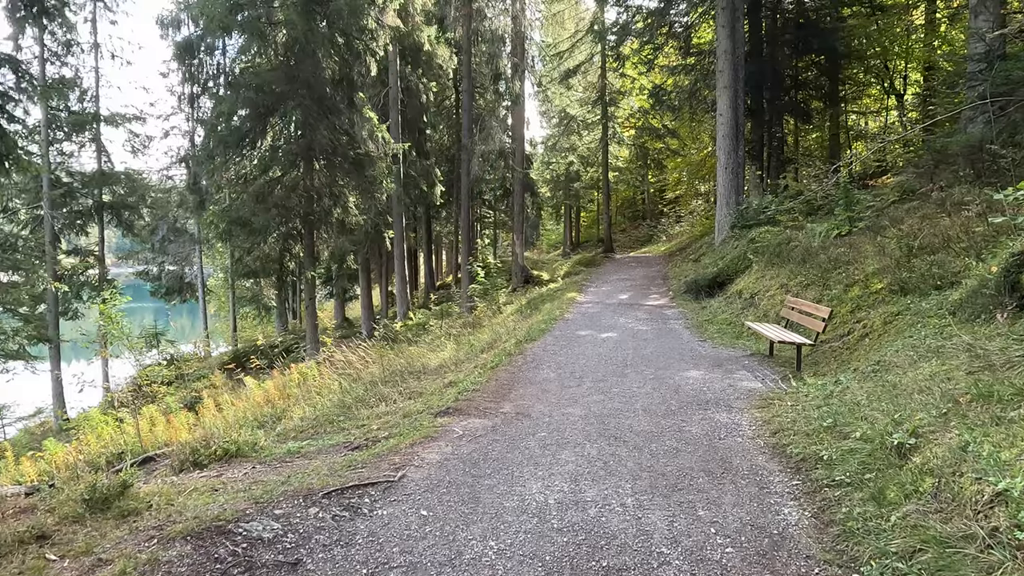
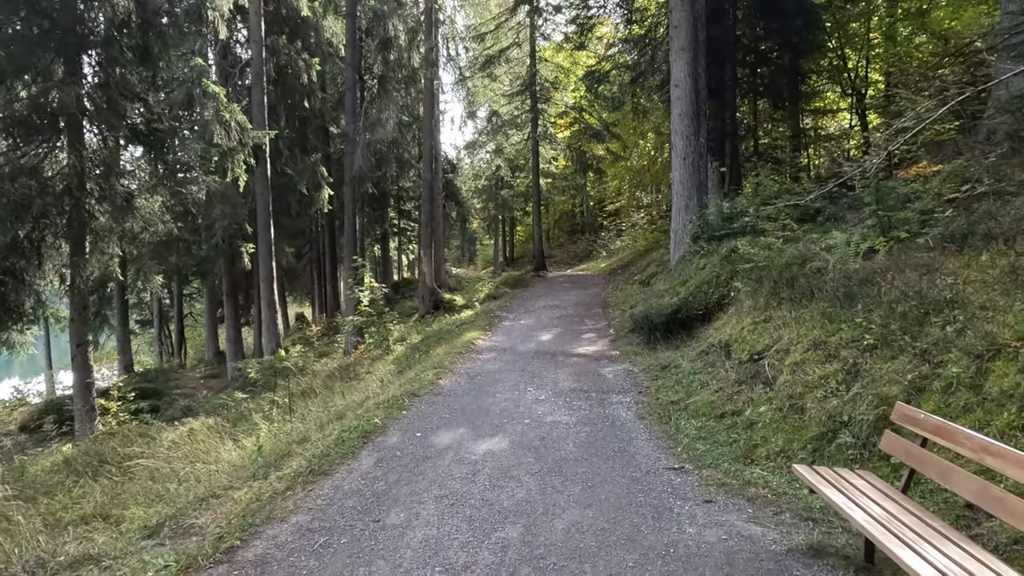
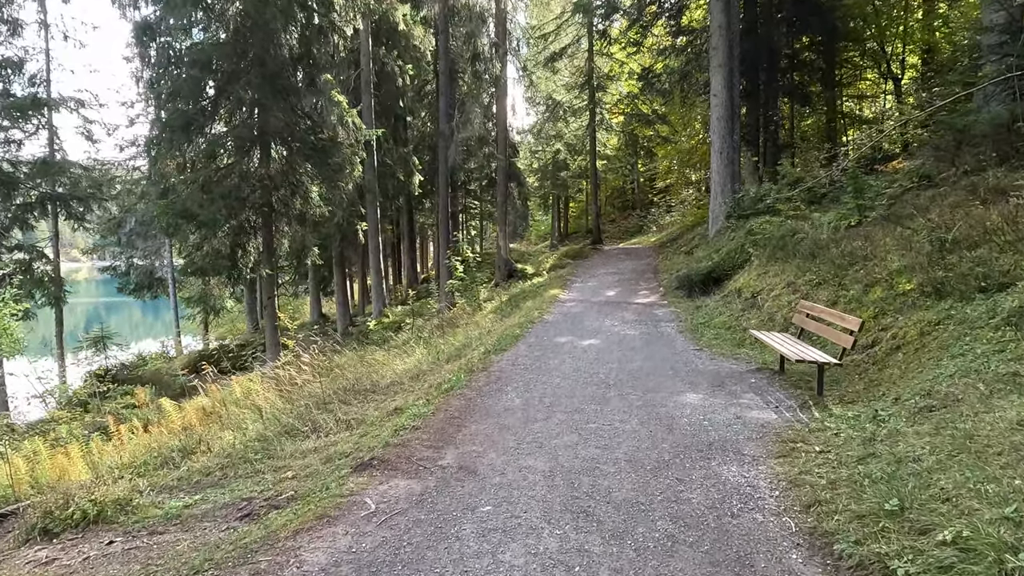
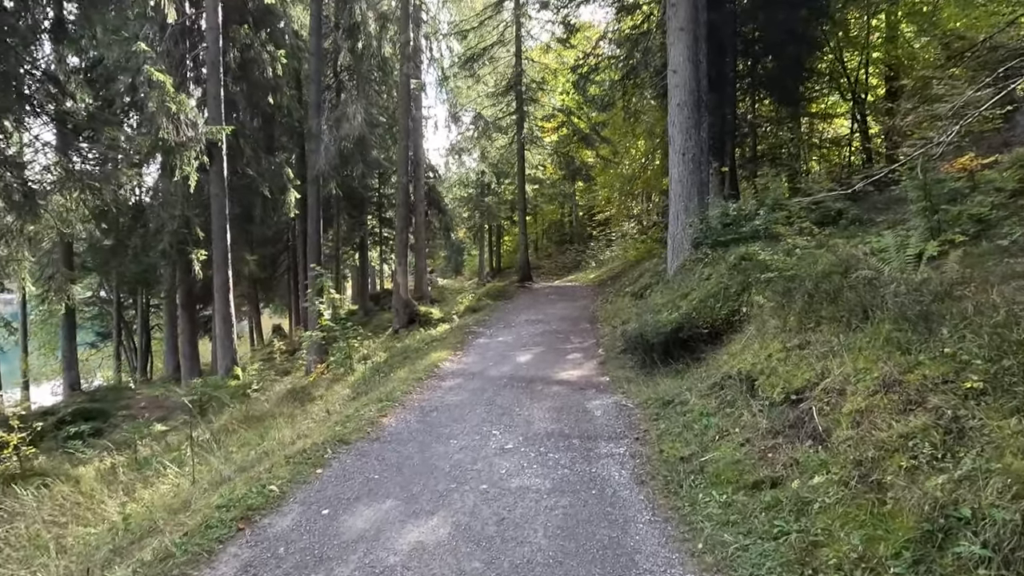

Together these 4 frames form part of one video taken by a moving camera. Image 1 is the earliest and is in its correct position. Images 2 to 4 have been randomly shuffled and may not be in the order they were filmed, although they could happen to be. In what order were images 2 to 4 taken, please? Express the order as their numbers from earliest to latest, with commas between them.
3, 2, 4
